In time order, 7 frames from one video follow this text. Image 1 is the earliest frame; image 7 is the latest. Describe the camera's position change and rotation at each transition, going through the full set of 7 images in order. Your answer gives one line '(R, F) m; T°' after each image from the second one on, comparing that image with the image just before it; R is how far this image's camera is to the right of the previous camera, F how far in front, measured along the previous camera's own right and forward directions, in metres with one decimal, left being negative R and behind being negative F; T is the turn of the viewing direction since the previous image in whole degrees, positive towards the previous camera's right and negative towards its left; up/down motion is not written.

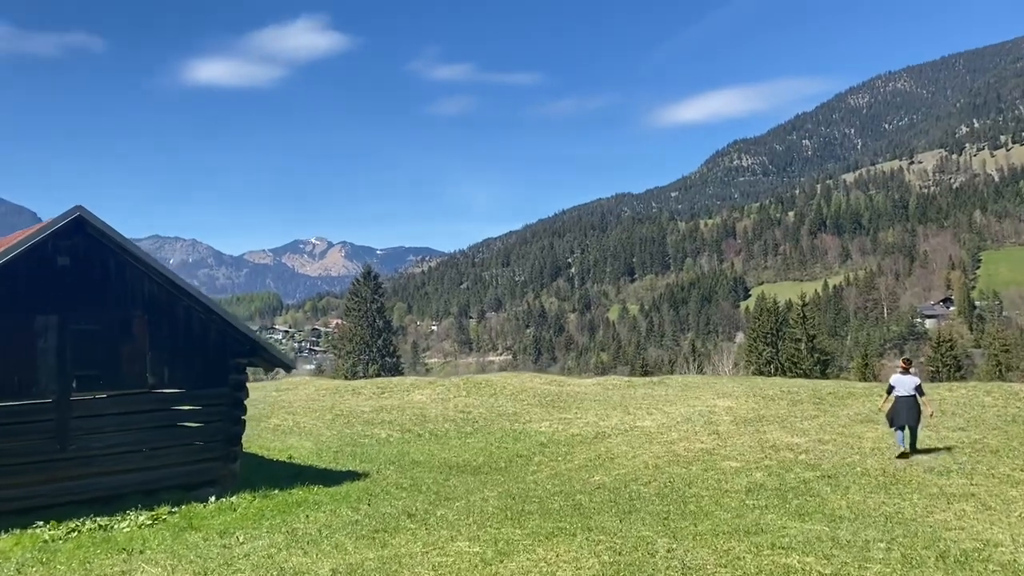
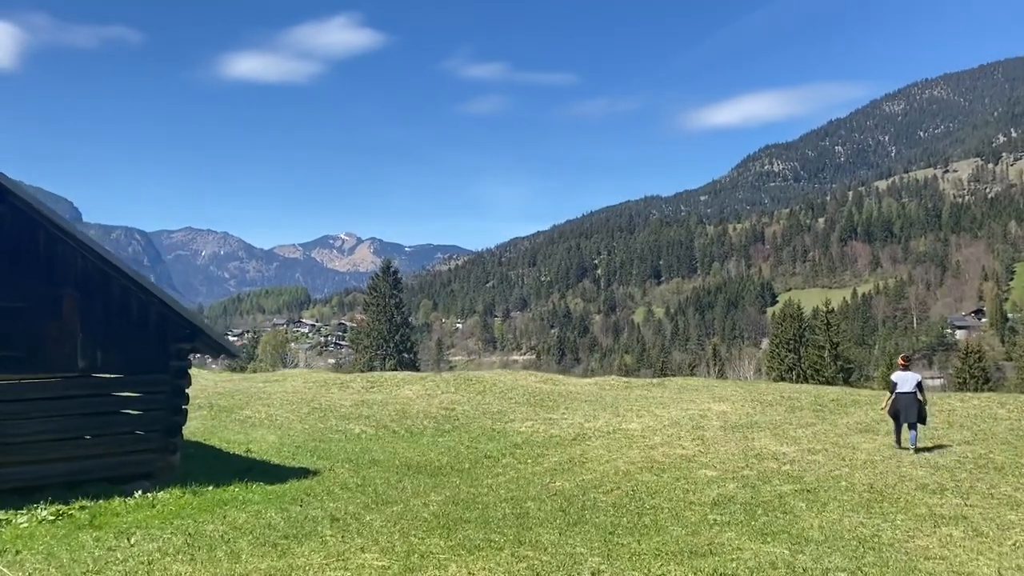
(+1.5, +1.4) m; -2°
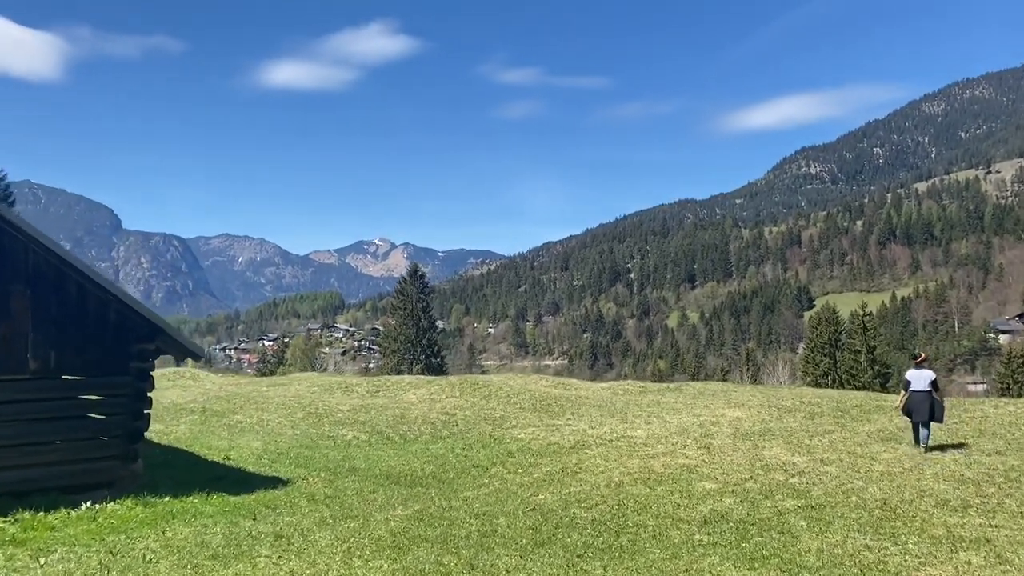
(+1.1, +1.3) m; -2°
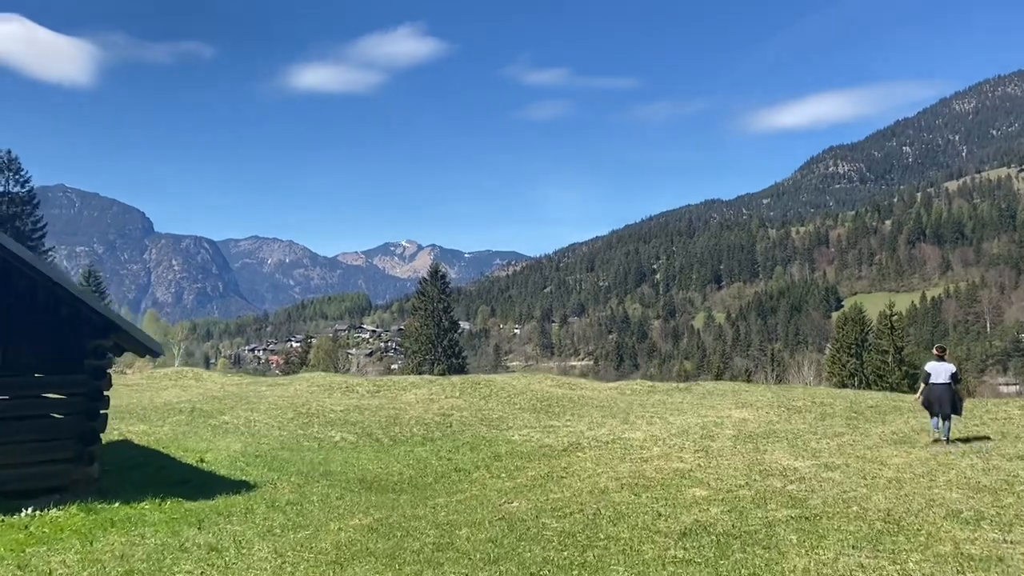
(+1.0, +1.2) m; -2°
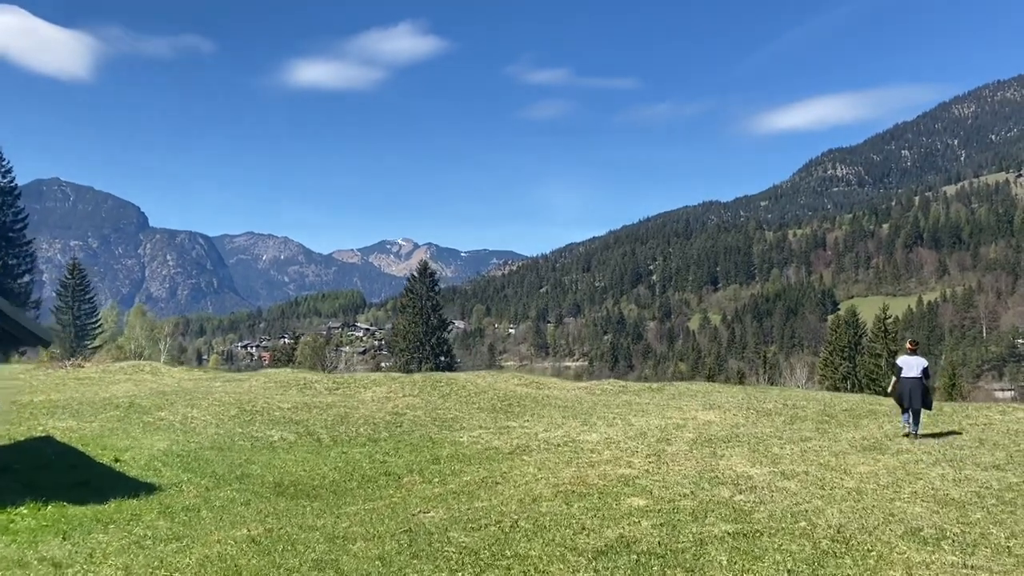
(+1.3, +1.4) m; 0°
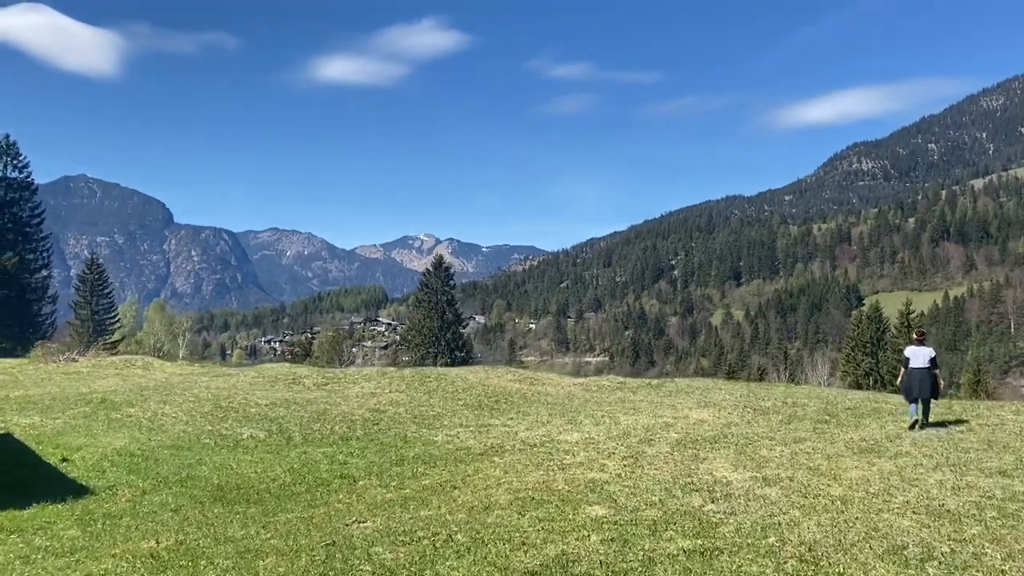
(+1.2, +1.2) m; -1°
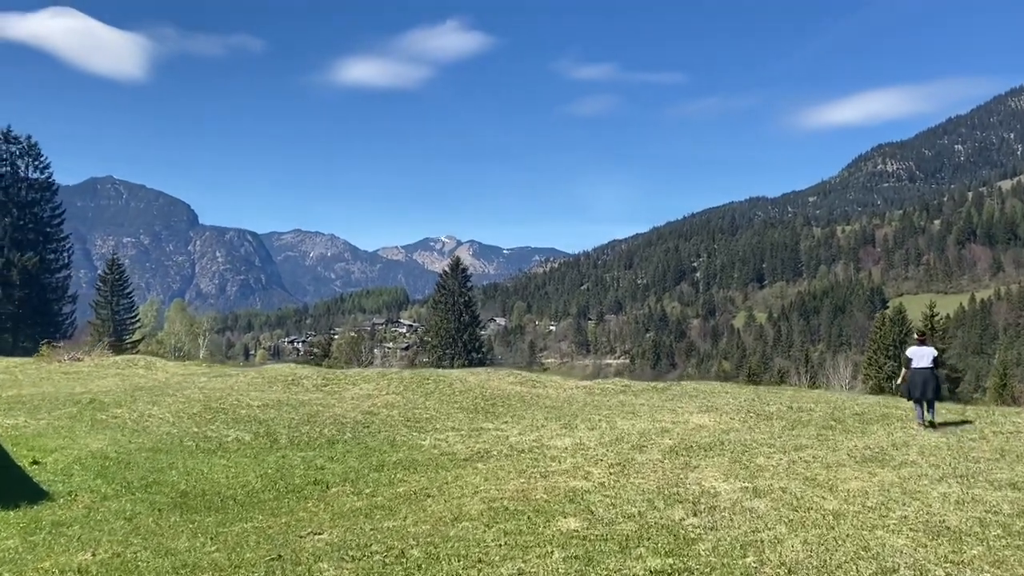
(+0.8, +0.8) m; -1°
